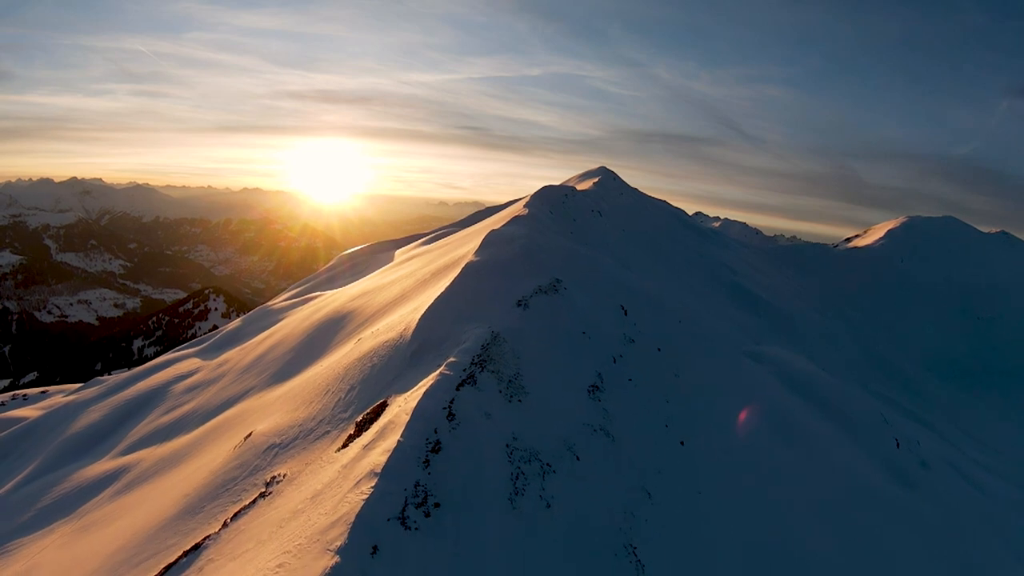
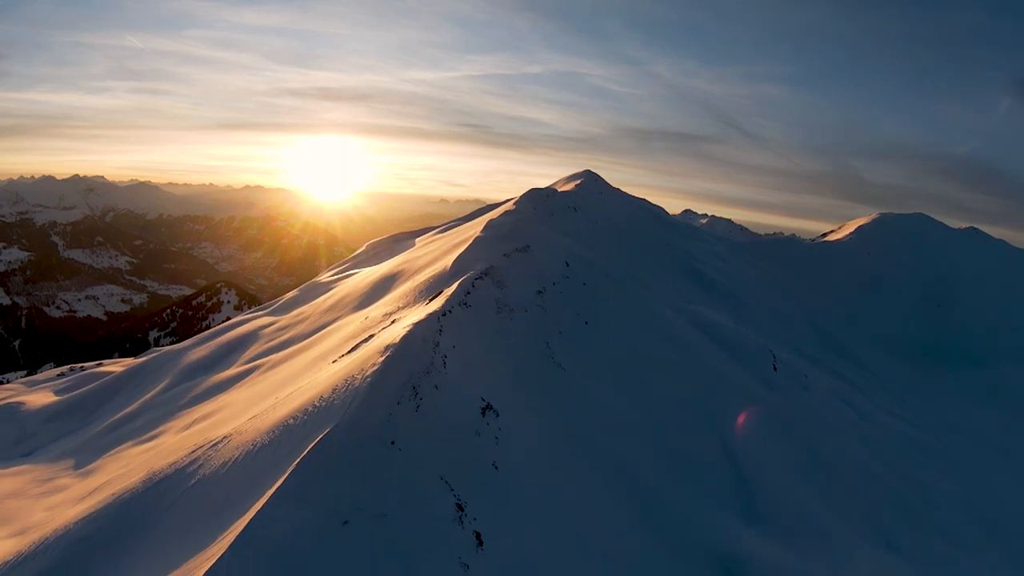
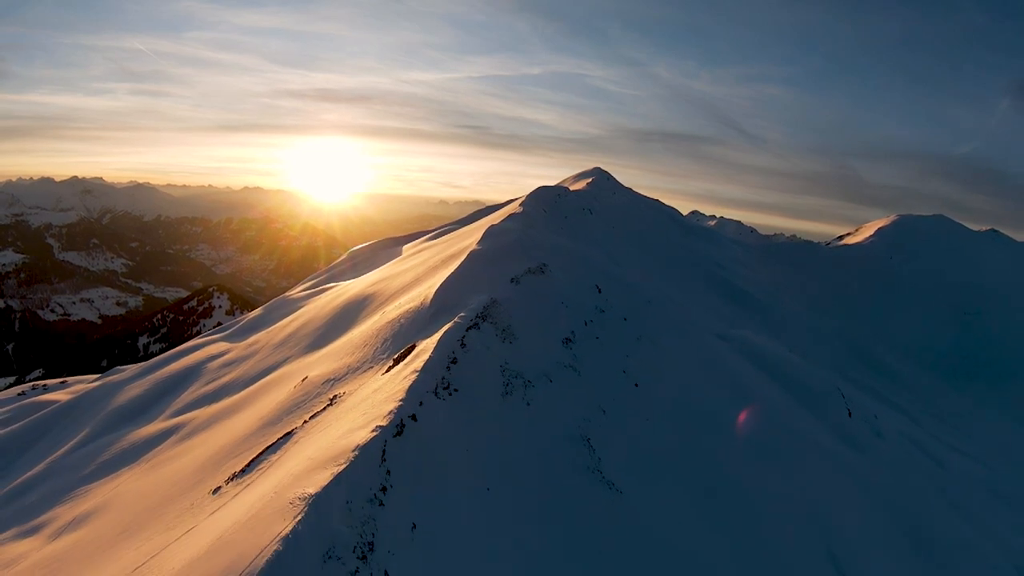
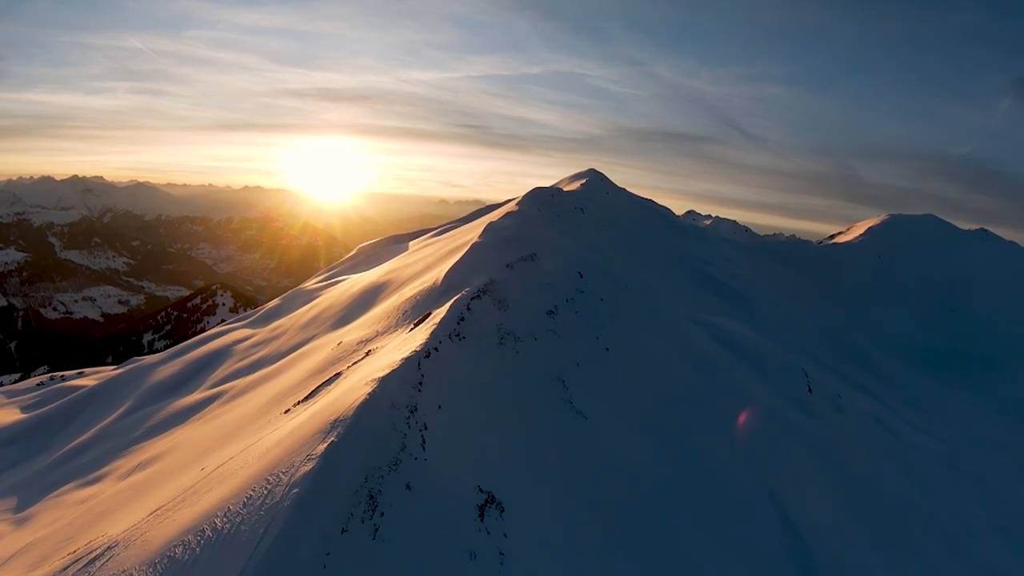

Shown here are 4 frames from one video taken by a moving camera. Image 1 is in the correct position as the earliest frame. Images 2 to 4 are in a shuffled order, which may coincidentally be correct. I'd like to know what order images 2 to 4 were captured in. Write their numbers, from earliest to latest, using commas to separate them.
3, 4, 2
